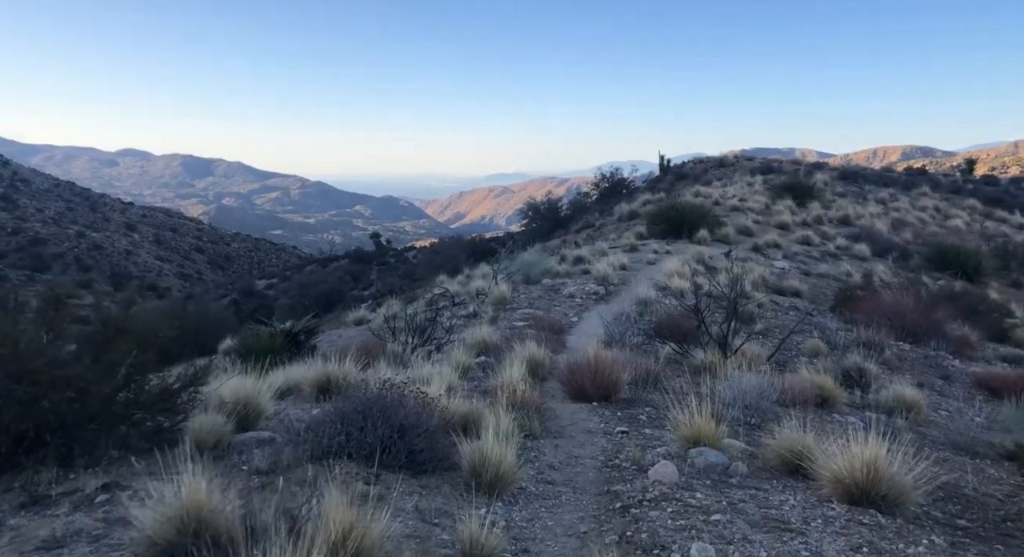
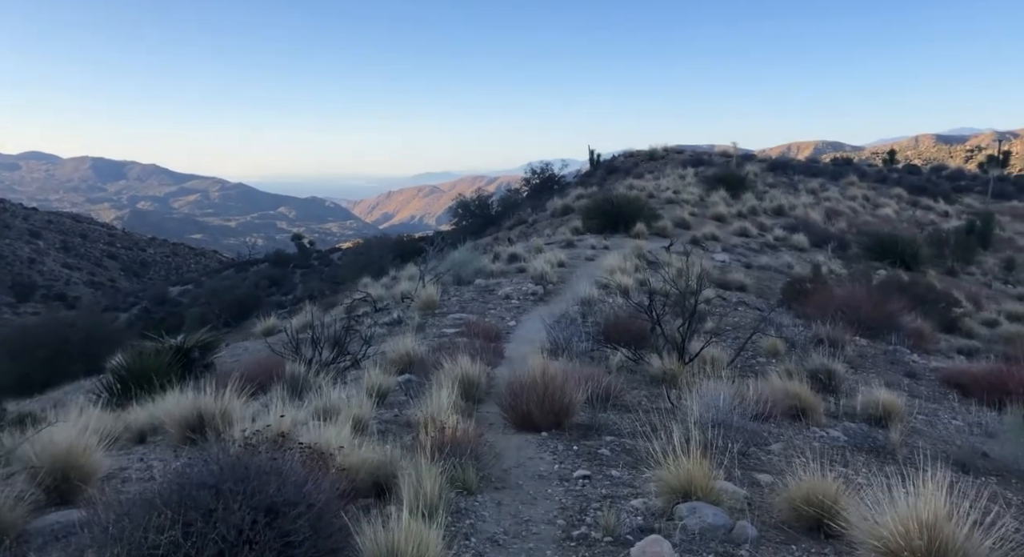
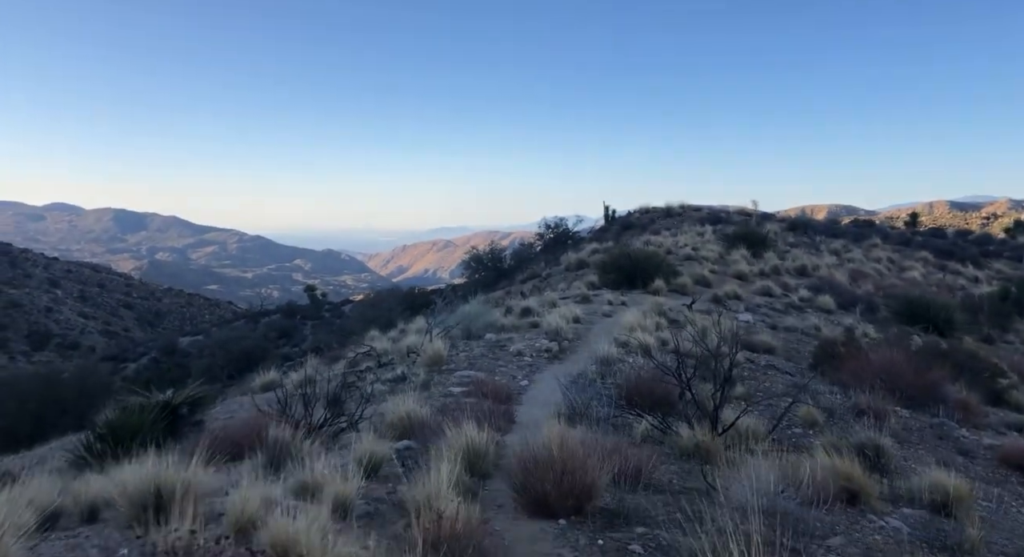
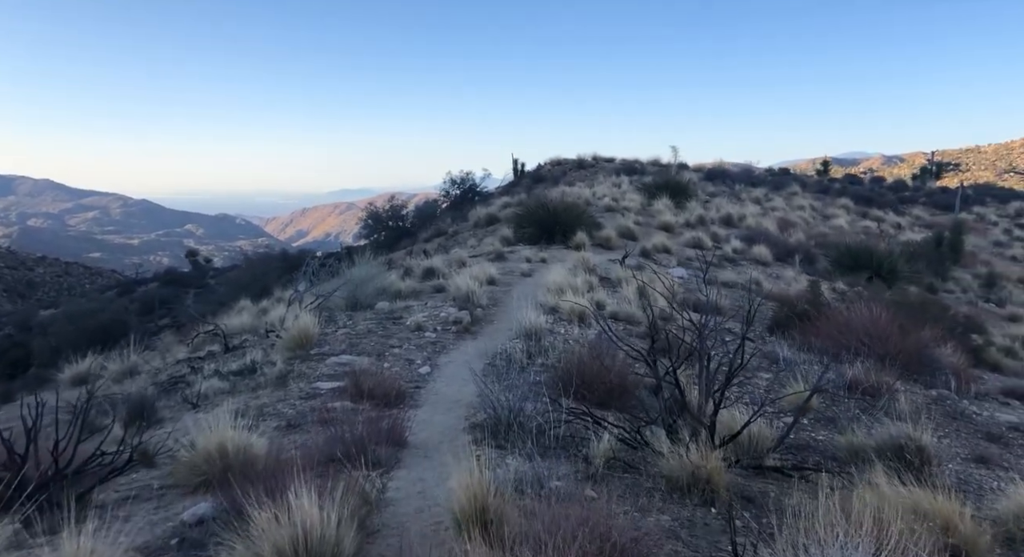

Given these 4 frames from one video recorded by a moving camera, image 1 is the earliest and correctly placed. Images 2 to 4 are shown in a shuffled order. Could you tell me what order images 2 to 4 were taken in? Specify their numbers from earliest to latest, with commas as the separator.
2, 3, 4
